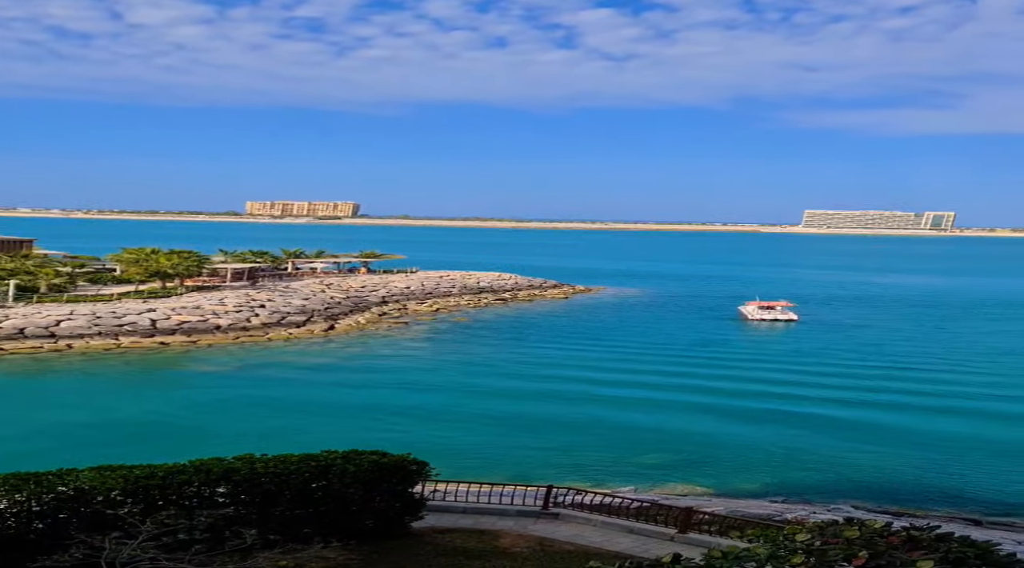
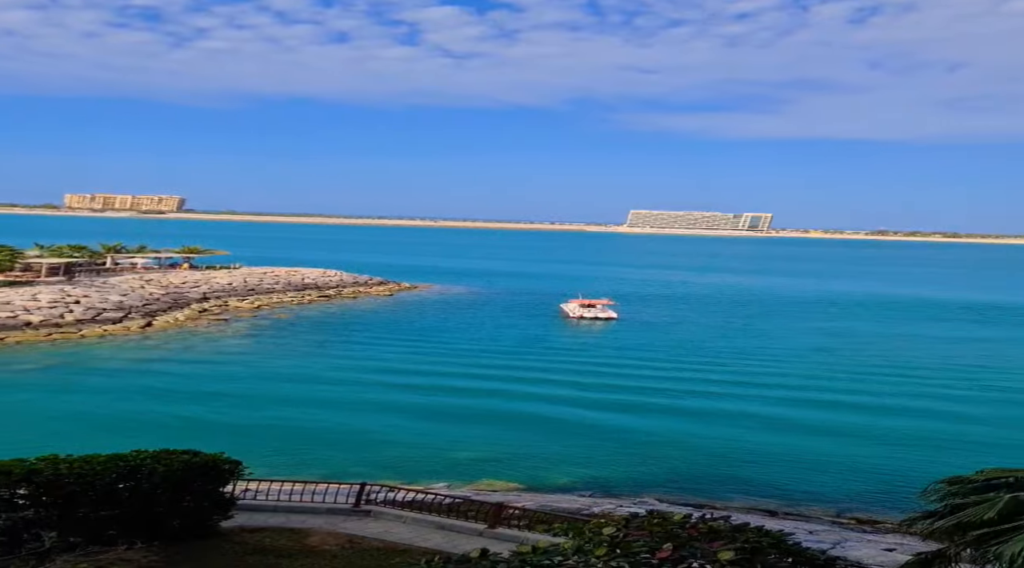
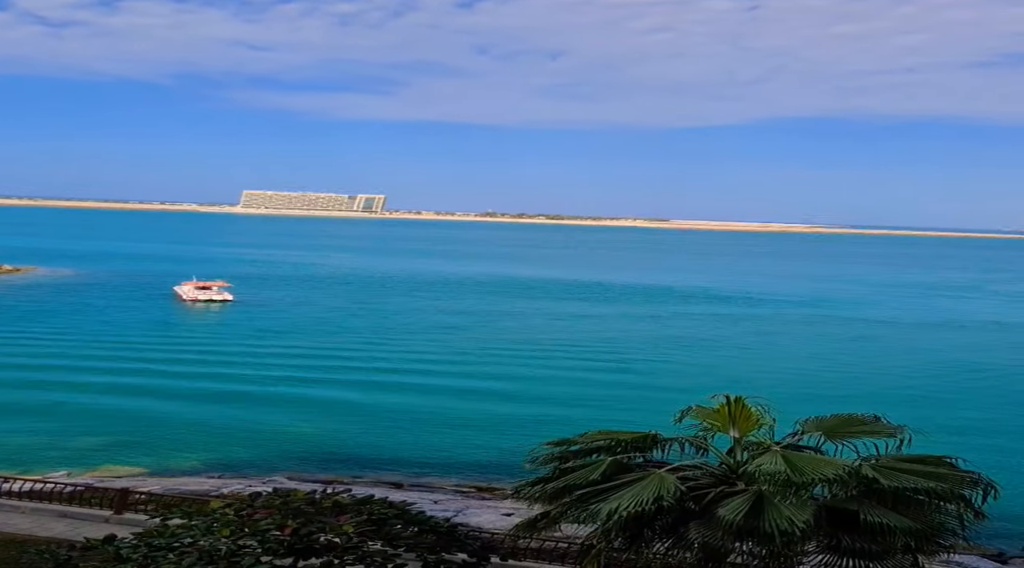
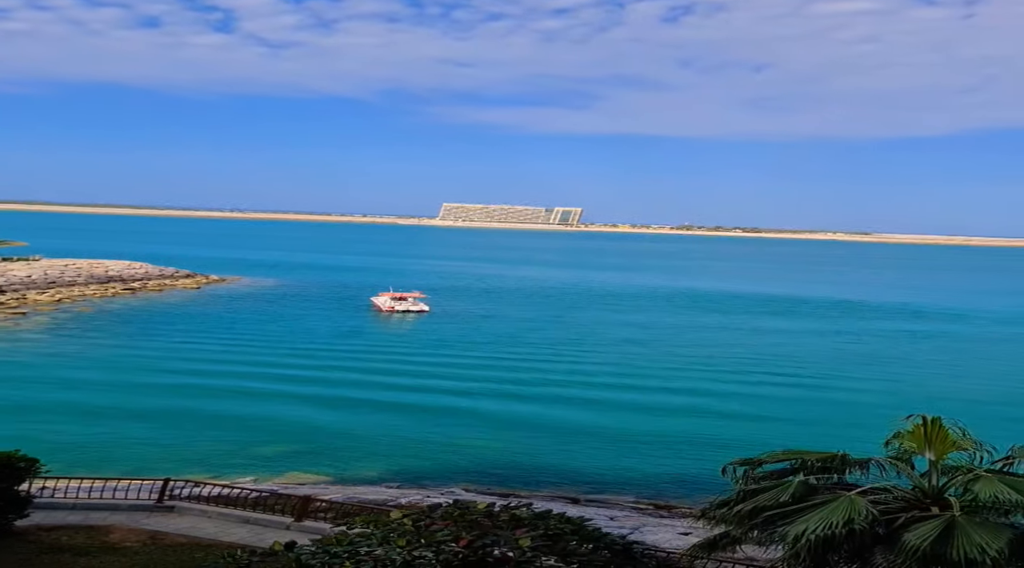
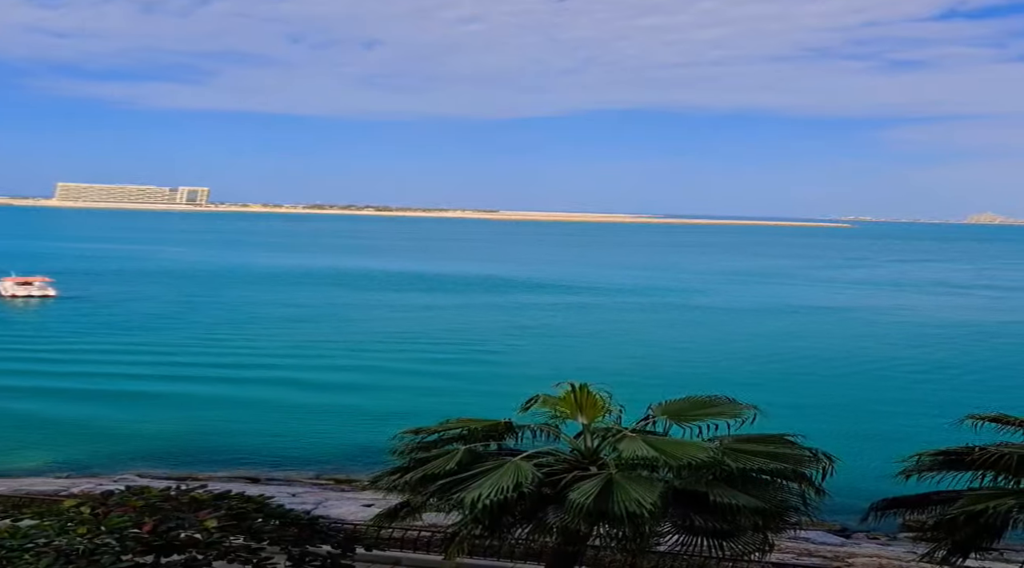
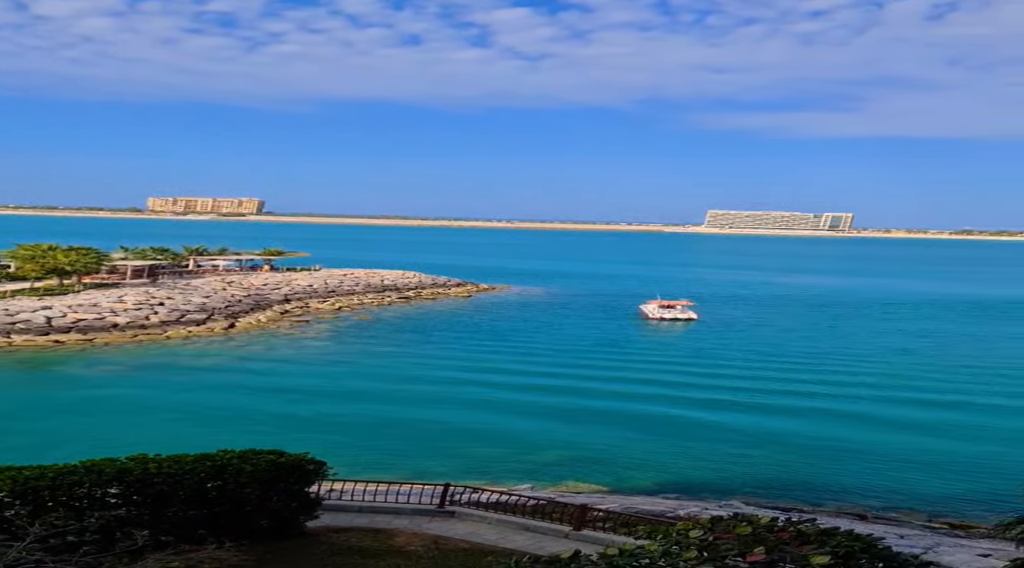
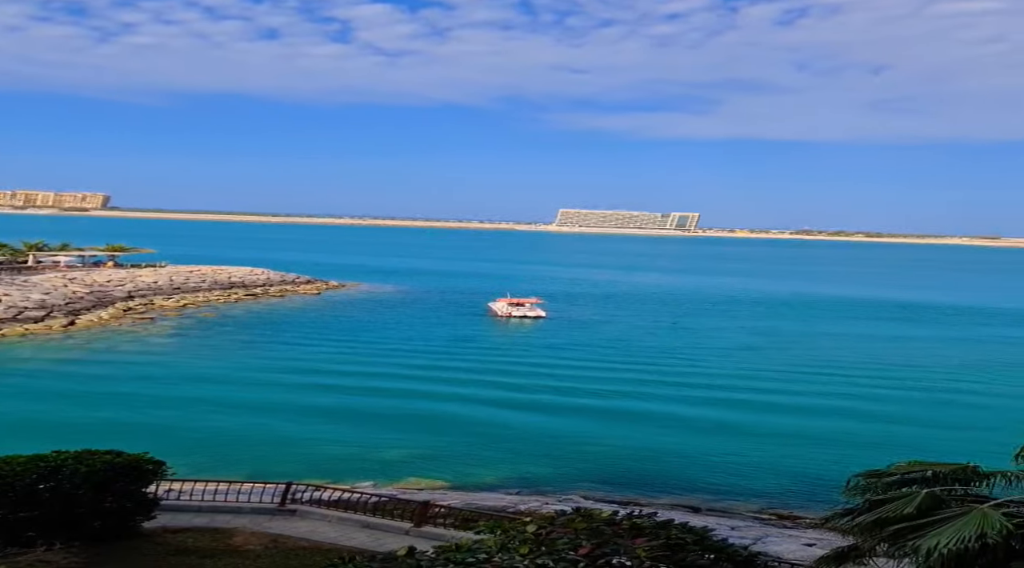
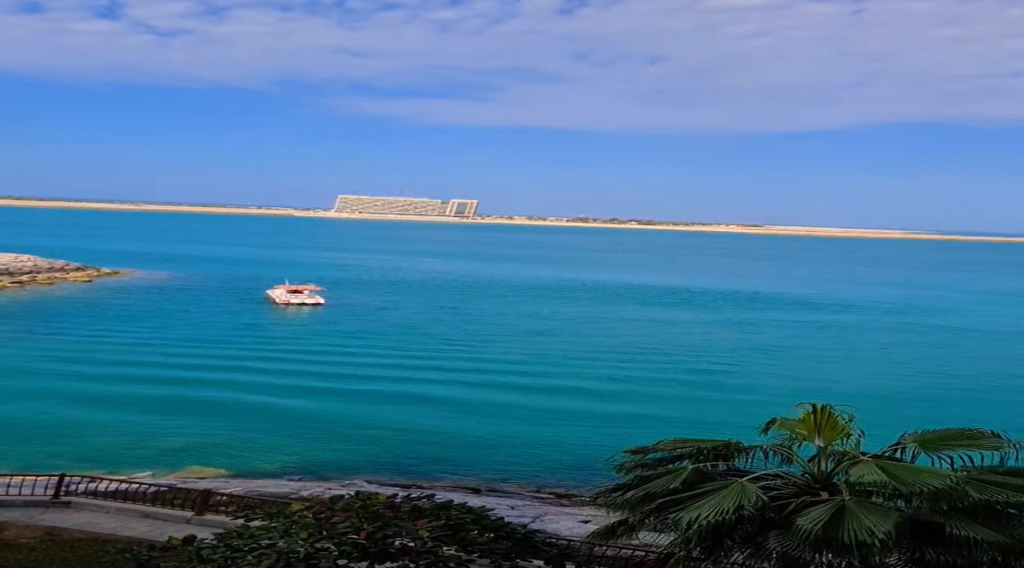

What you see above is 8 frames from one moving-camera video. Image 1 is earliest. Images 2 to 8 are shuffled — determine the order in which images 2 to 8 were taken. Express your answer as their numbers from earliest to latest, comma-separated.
6, 2, 7, 4, 8, 3, 5
